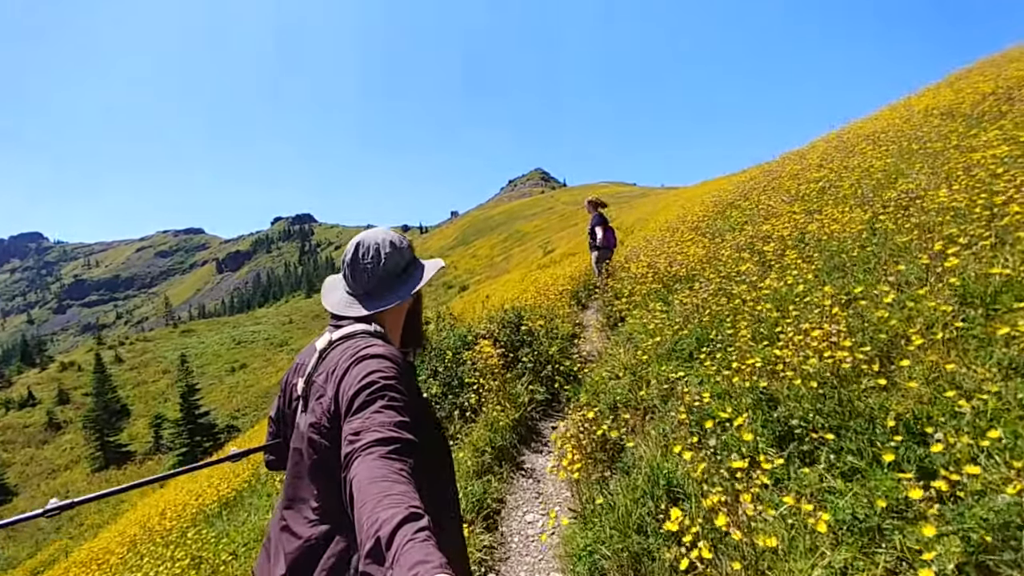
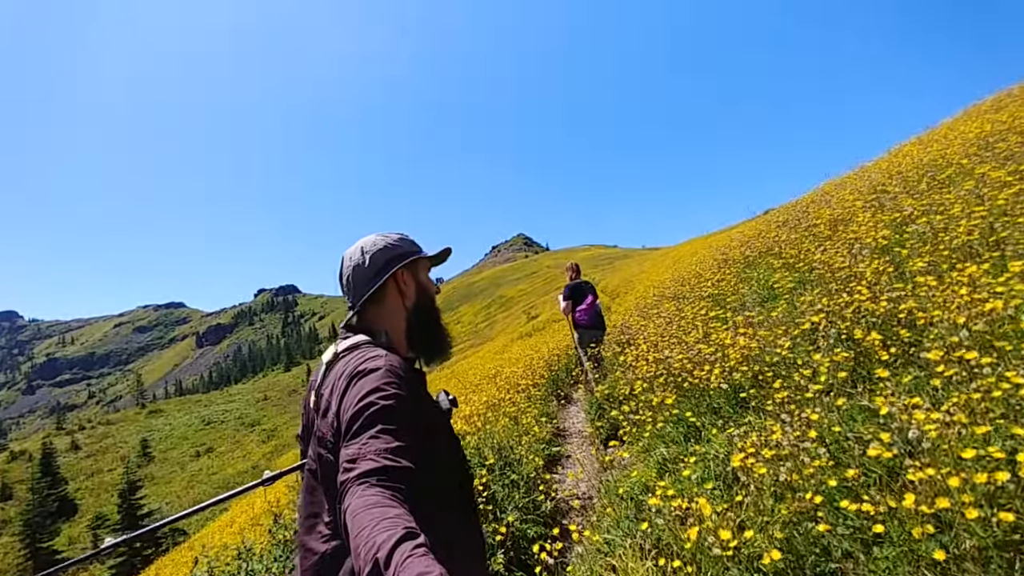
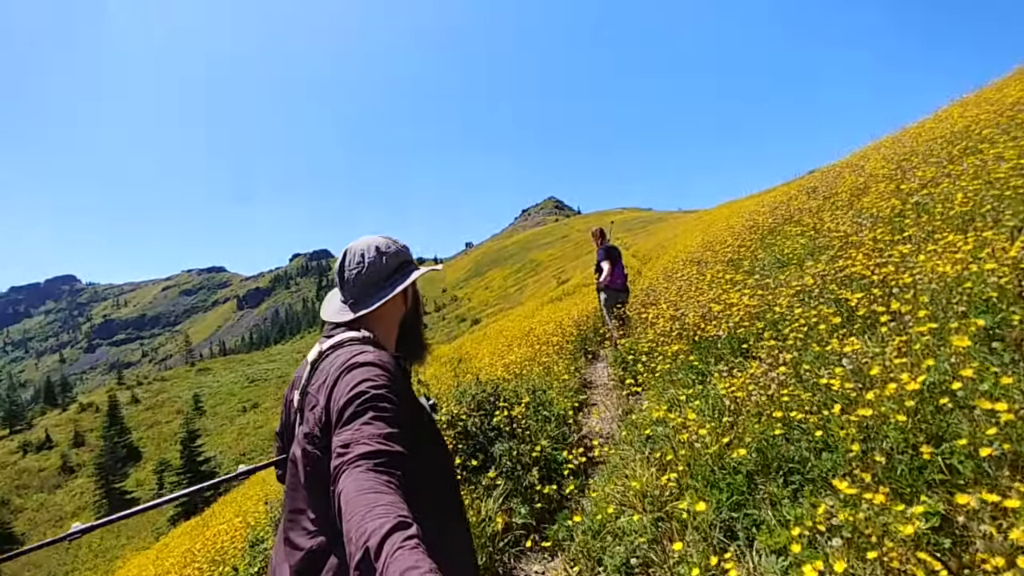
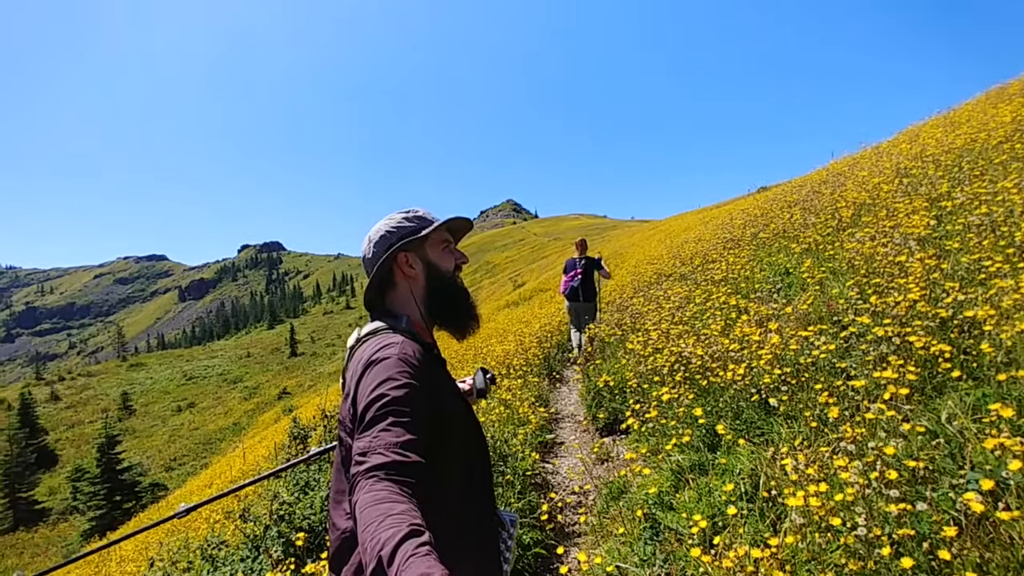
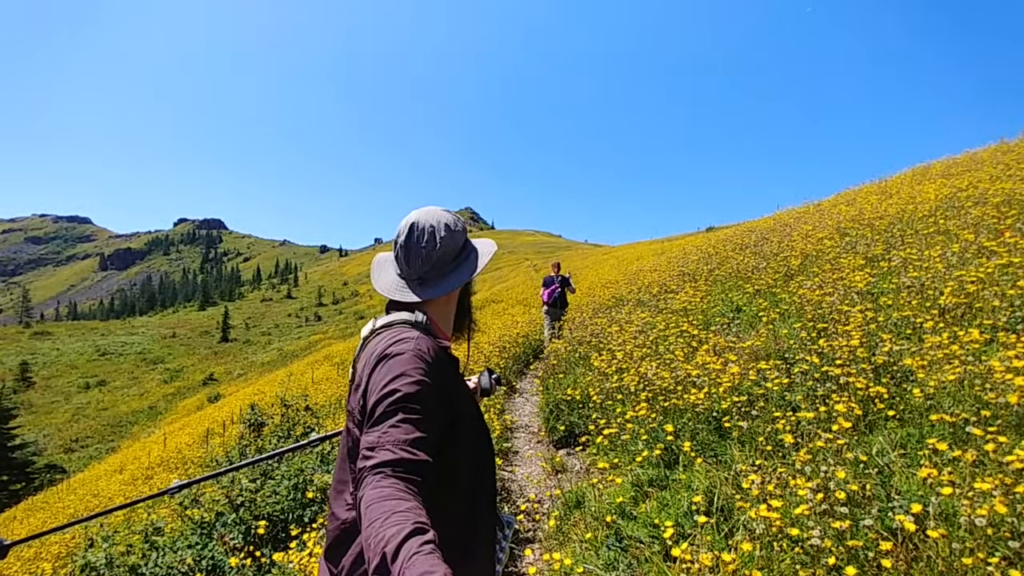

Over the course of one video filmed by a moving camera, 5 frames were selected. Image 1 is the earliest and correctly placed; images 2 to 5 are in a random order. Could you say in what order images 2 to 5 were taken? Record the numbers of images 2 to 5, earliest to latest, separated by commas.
3, 2, 4, 5
